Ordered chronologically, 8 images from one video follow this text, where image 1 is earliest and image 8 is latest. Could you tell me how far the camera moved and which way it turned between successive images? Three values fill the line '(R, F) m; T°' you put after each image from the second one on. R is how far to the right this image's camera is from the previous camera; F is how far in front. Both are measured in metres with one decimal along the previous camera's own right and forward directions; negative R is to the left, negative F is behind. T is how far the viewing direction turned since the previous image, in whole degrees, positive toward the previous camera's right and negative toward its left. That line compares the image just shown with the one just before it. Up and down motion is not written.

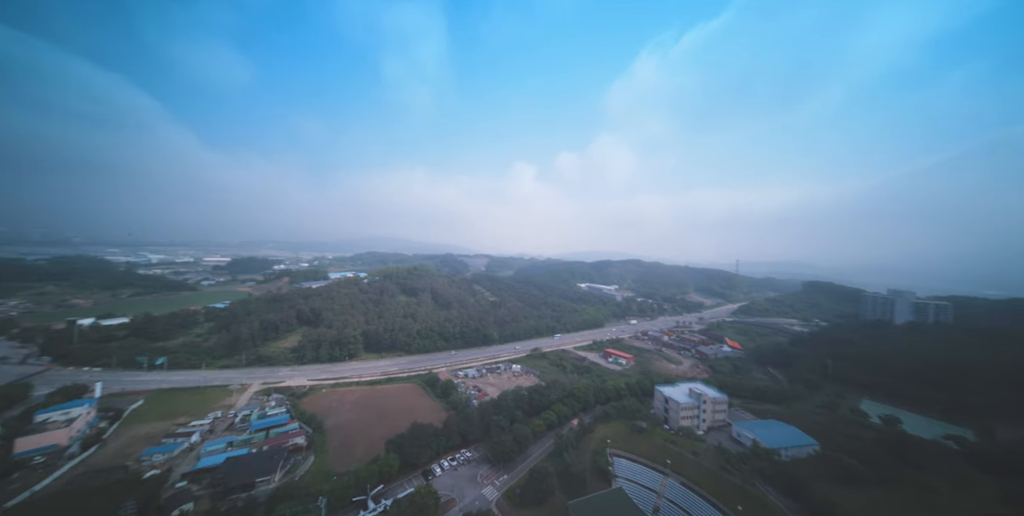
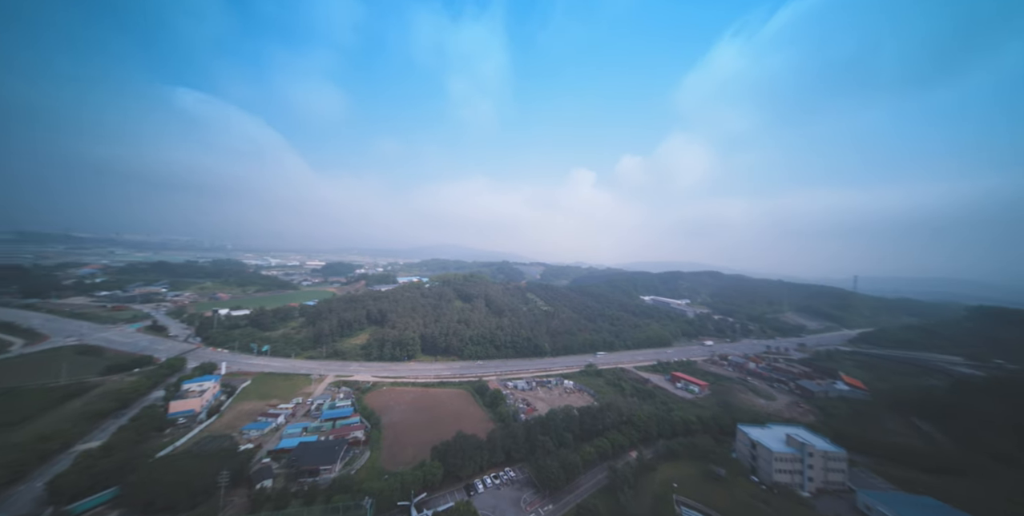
(+0.2, +0.7) m; -11°
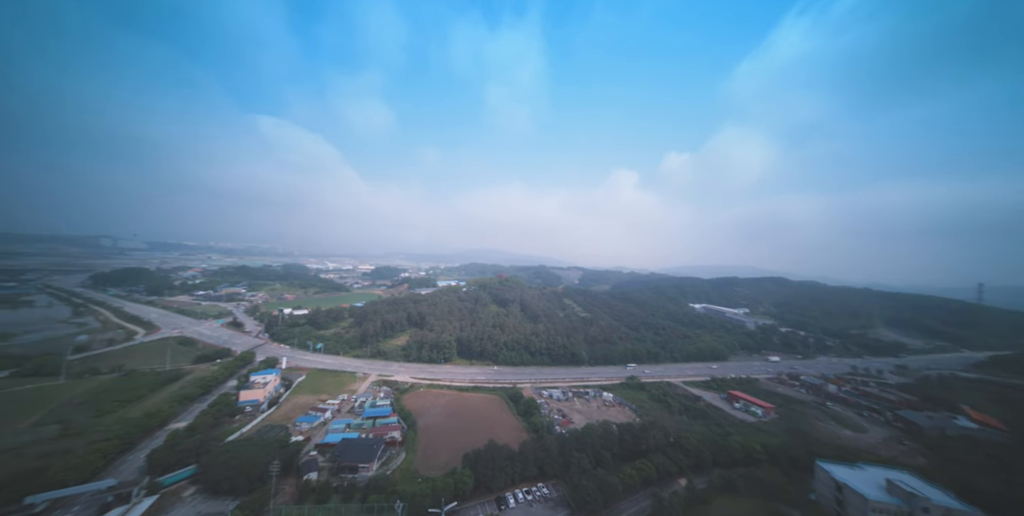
(+0.1, +0.5) m; -7°
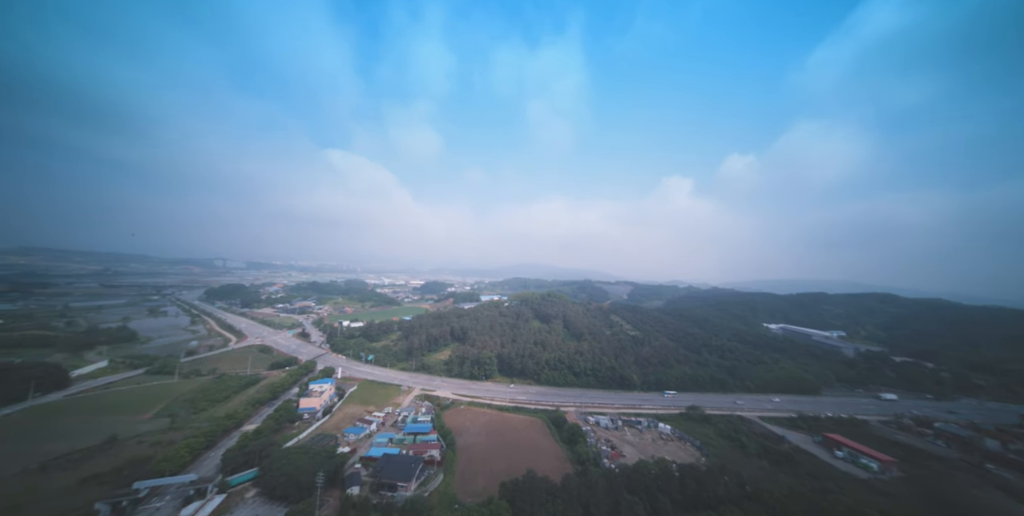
(+0.1, +0.7) m; -8°
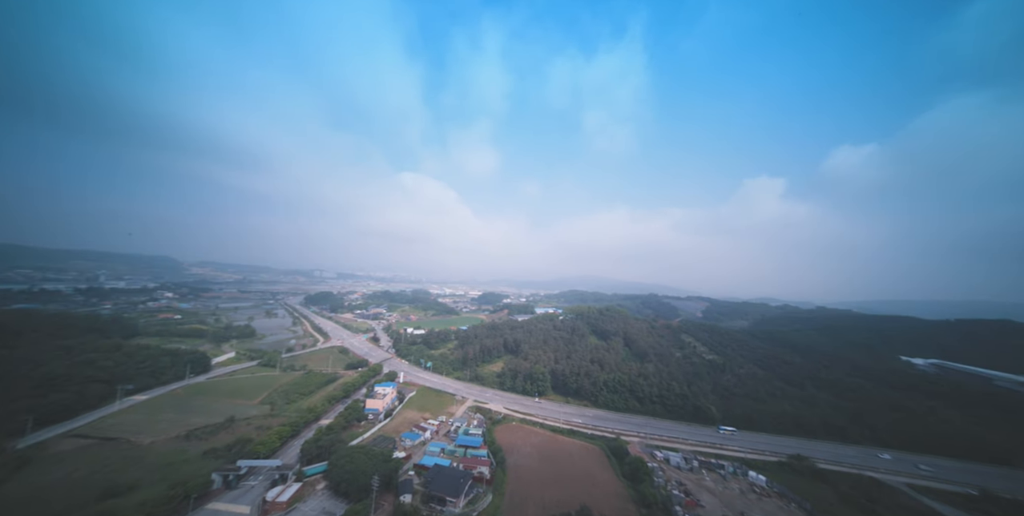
(0.0, +0.7) m; -10°
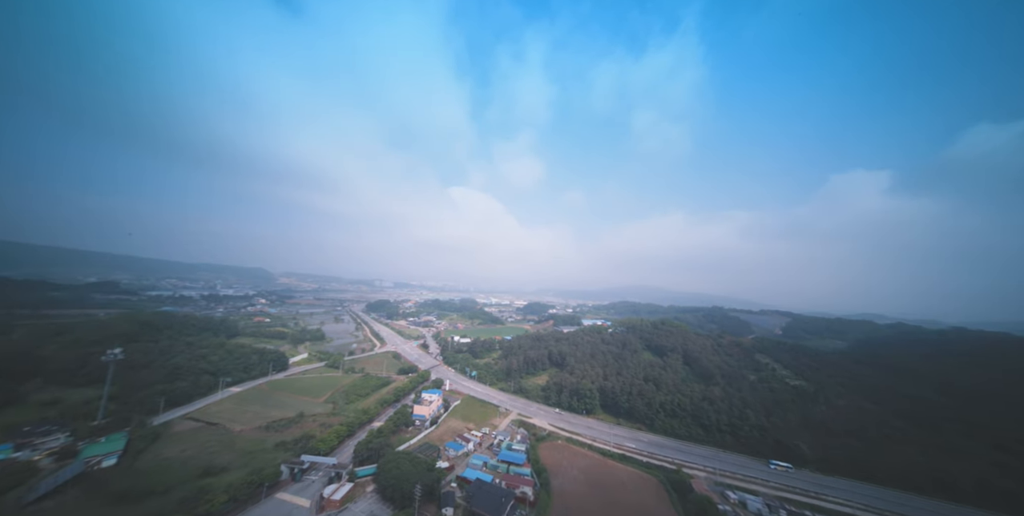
(0.0, +0.7) m; -8°
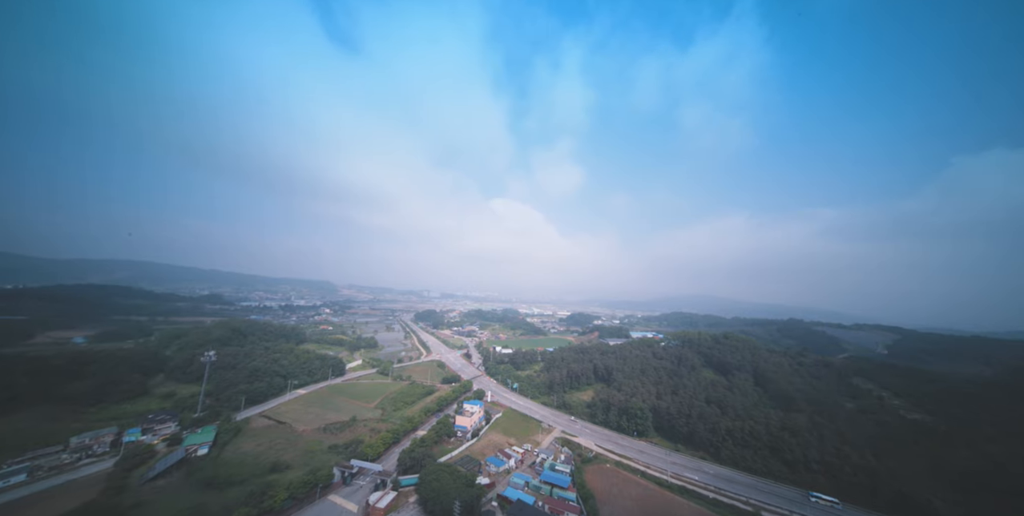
(+0.1, +0.8) m; -7°
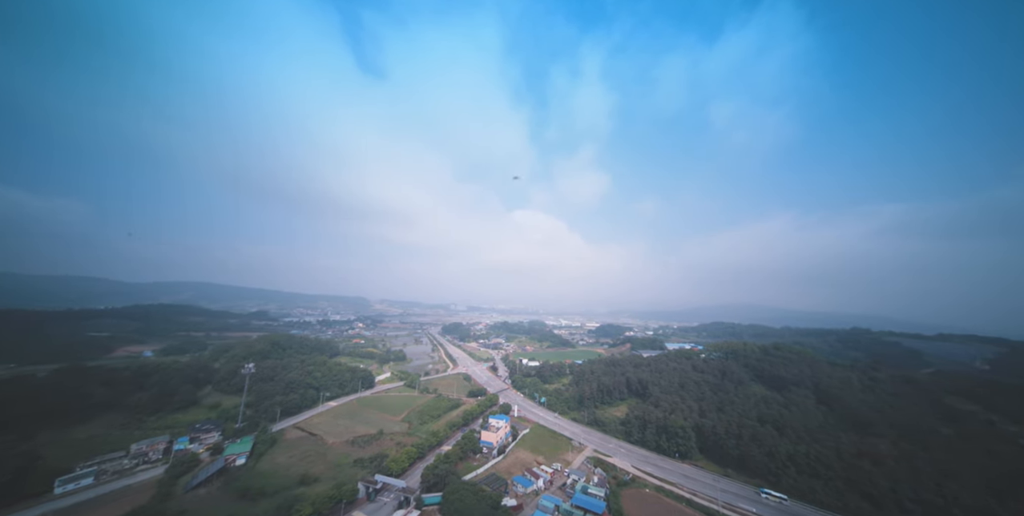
(0.0, +0.8) m; -4°
